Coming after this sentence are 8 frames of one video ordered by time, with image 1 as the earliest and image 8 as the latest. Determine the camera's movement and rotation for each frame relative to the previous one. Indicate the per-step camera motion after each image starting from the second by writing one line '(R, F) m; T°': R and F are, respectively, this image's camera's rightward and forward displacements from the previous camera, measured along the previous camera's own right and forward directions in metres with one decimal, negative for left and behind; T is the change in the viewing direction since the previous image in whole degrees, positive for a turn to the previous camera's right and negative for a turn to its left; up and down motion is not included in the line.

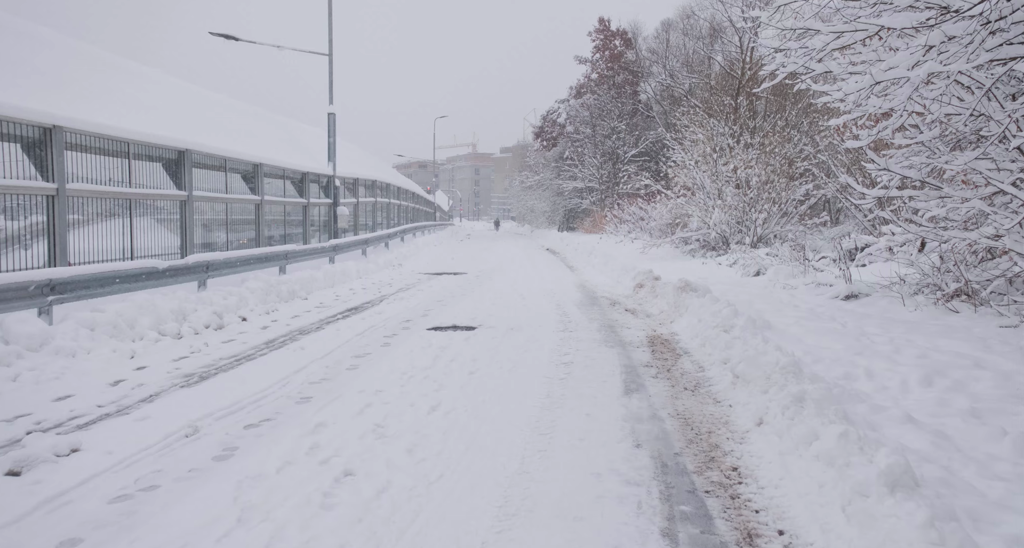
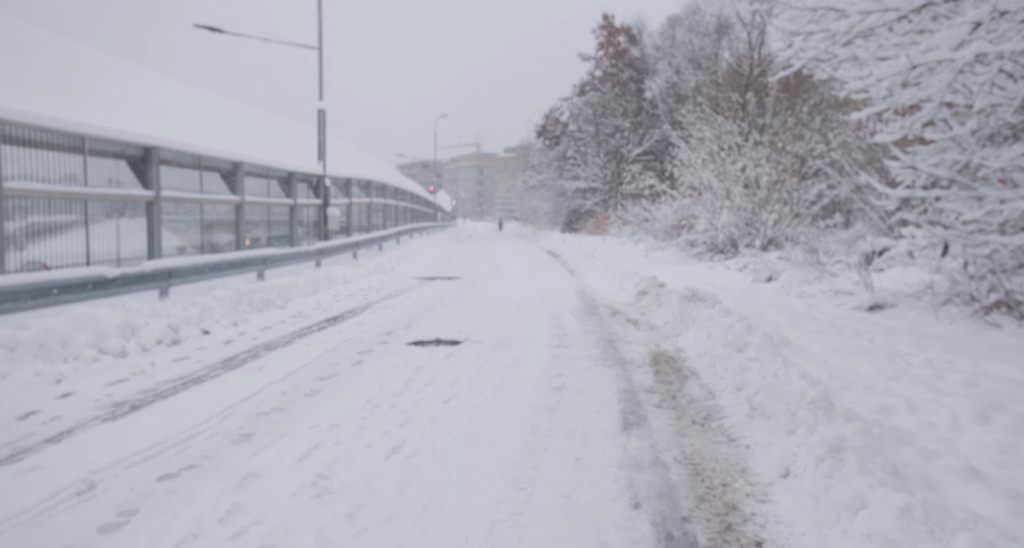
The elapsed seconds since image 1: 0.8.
(+0.2, +0.9) m; 0°
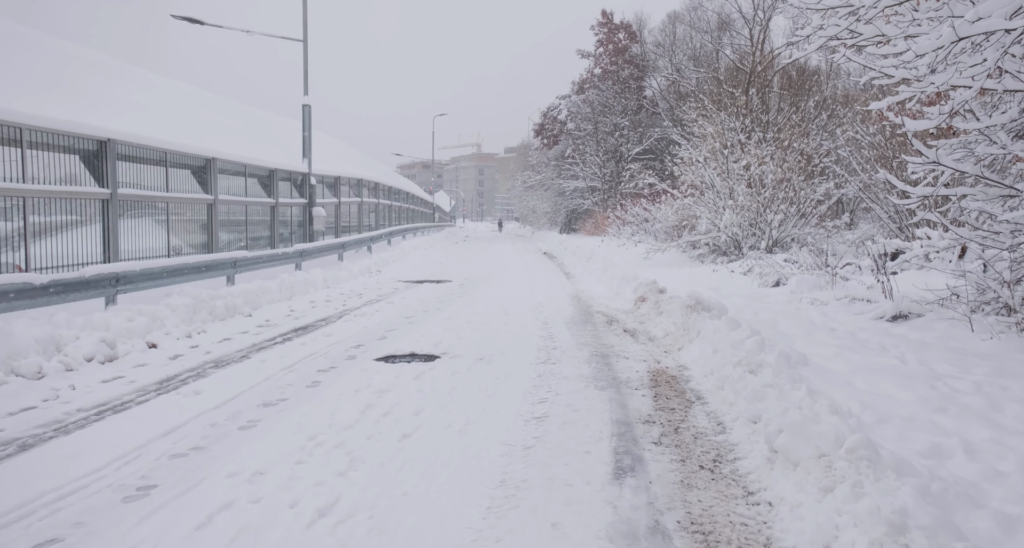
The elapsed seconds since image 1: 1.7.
(+0.2, +1.0) m; 0°
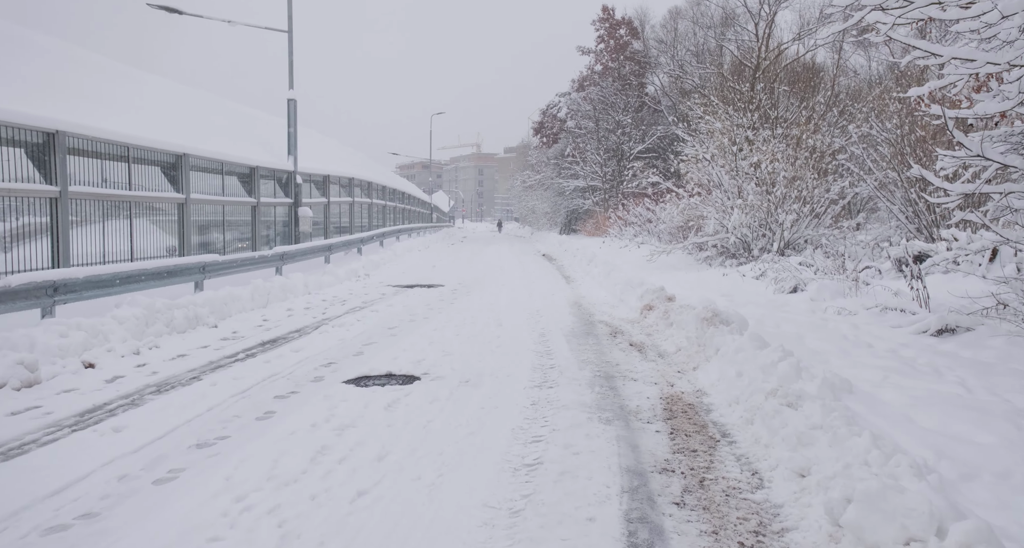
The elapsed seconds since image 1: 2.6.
(+0.1, +1.0) m; 0°
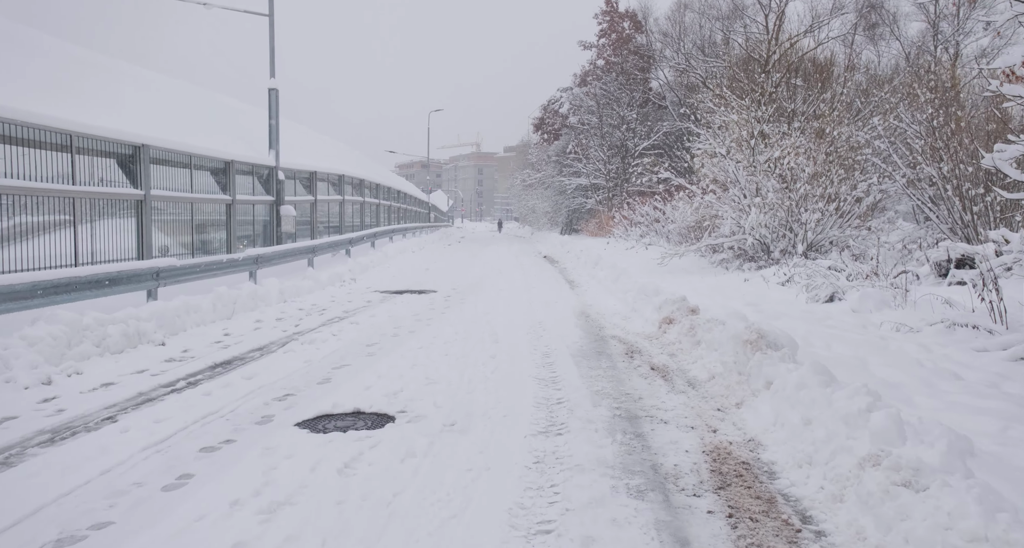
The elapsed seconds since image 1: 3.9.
(0.0, +1.4) m; 0°
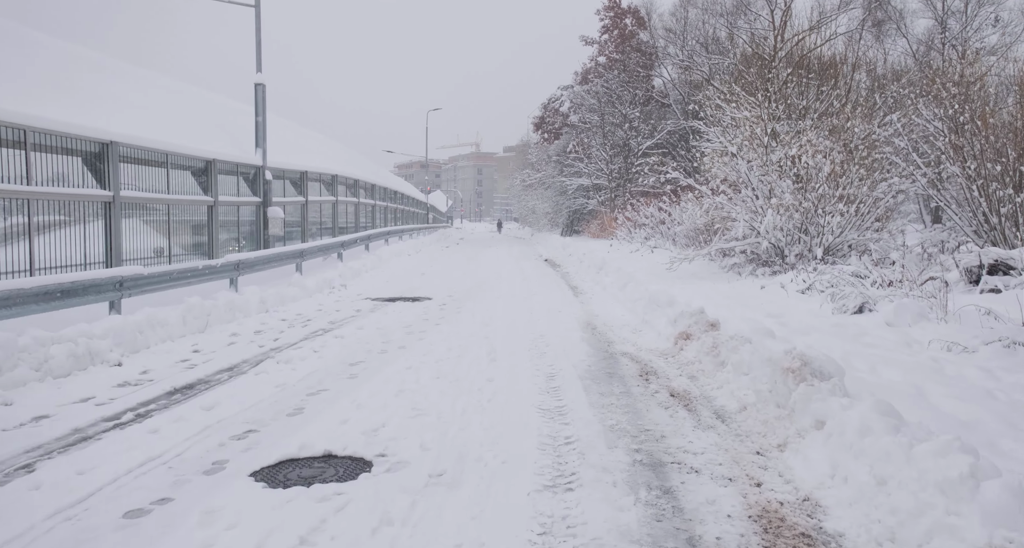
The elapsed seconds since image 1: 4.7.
(0.0, +0.9) m; 0°
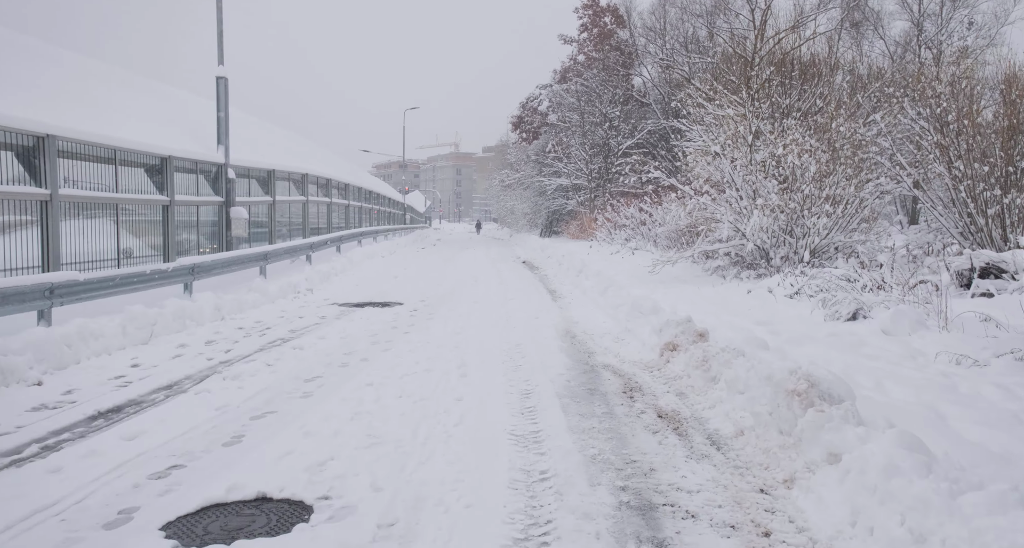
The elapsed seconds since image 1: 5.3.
(+0.1, +0.7) m; +2°
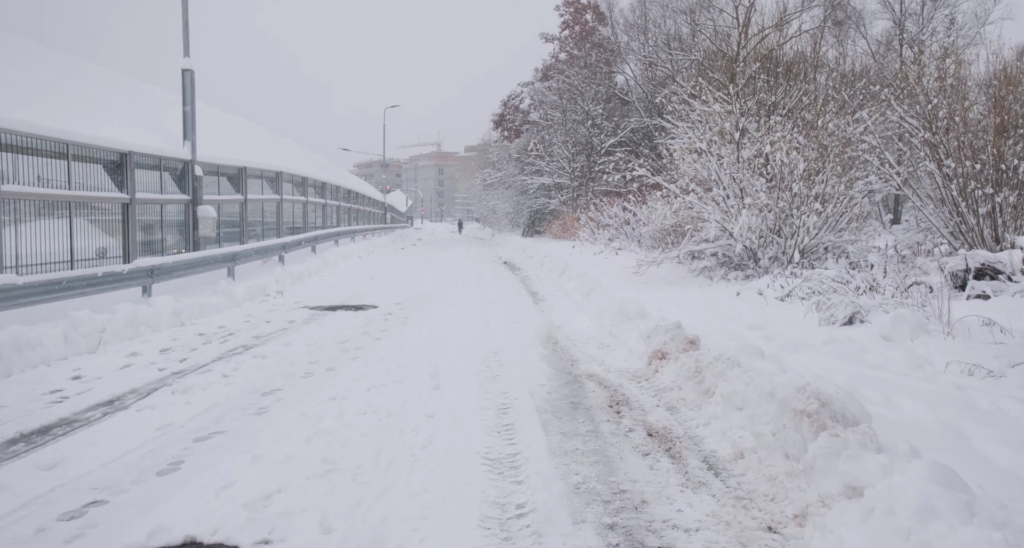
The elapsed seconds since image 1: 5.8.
(+0.1, +0.6) m; +1°
